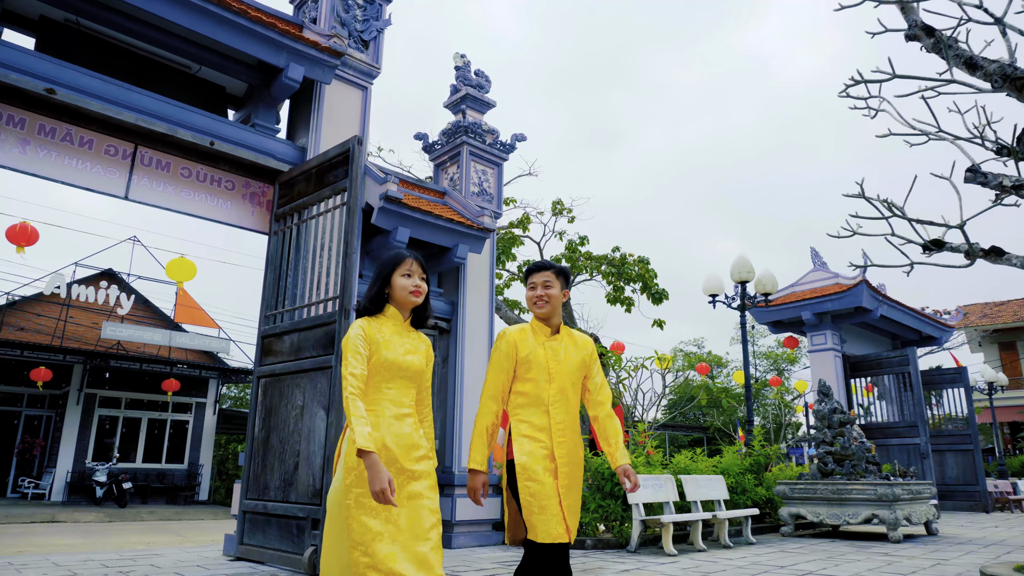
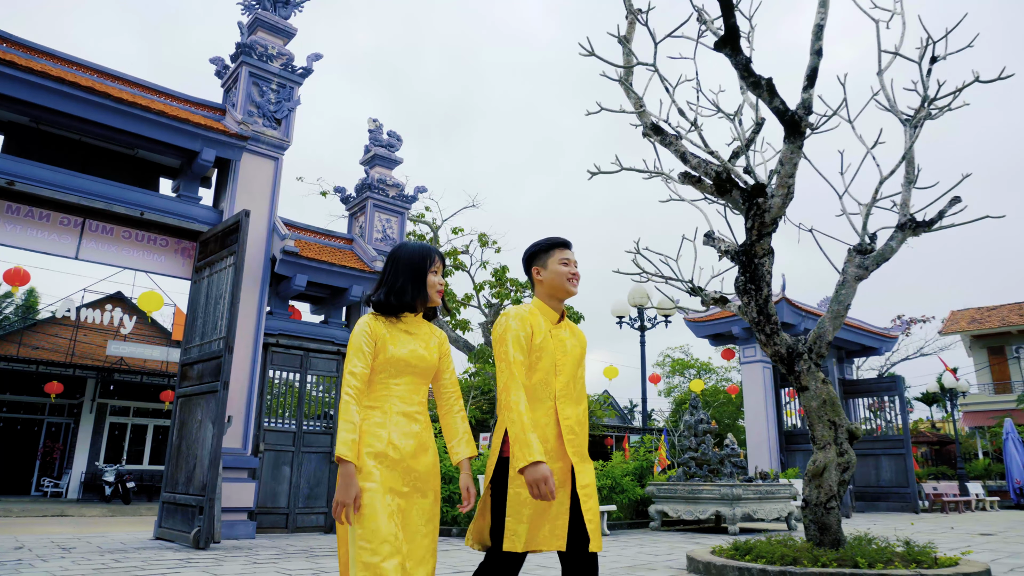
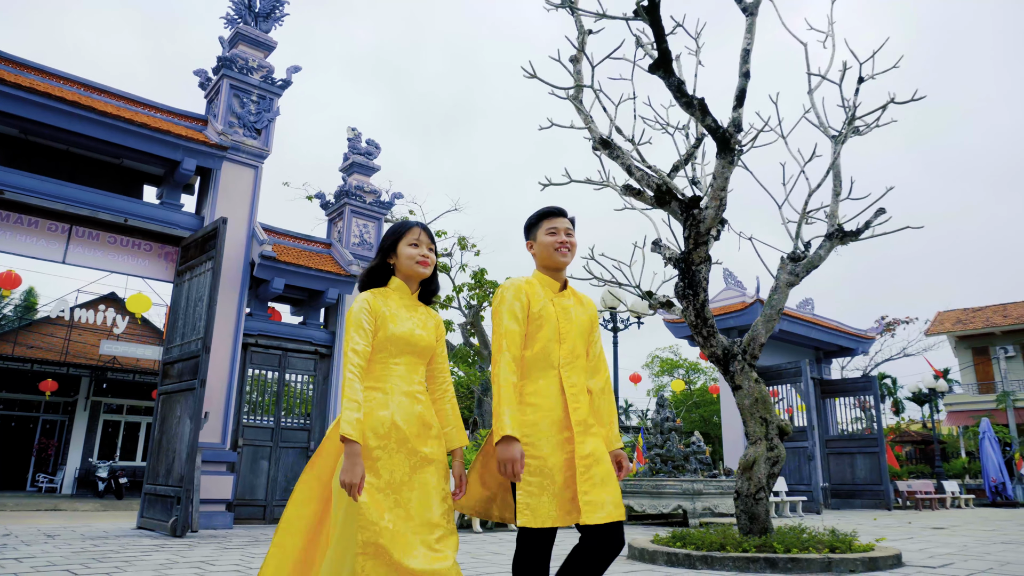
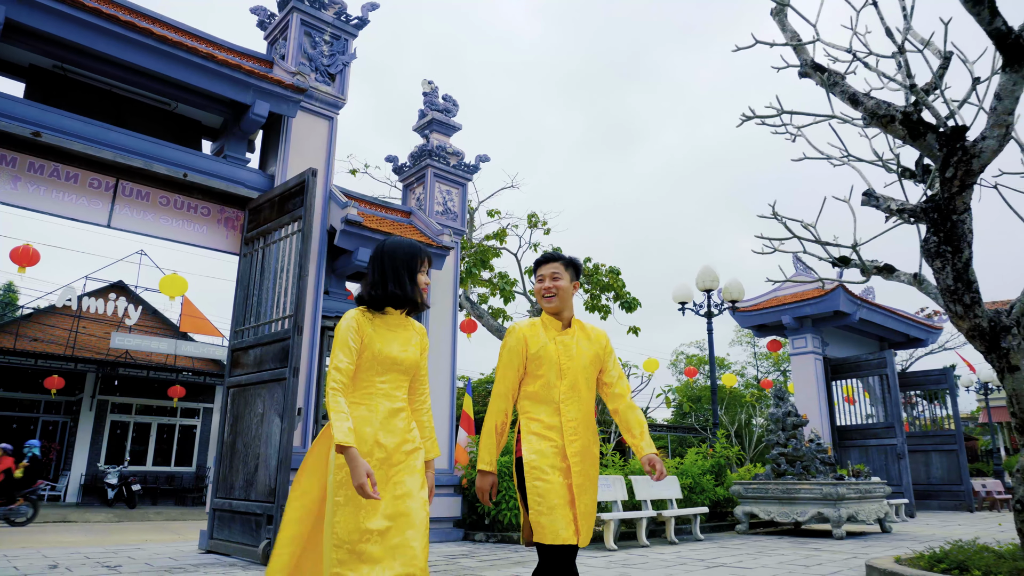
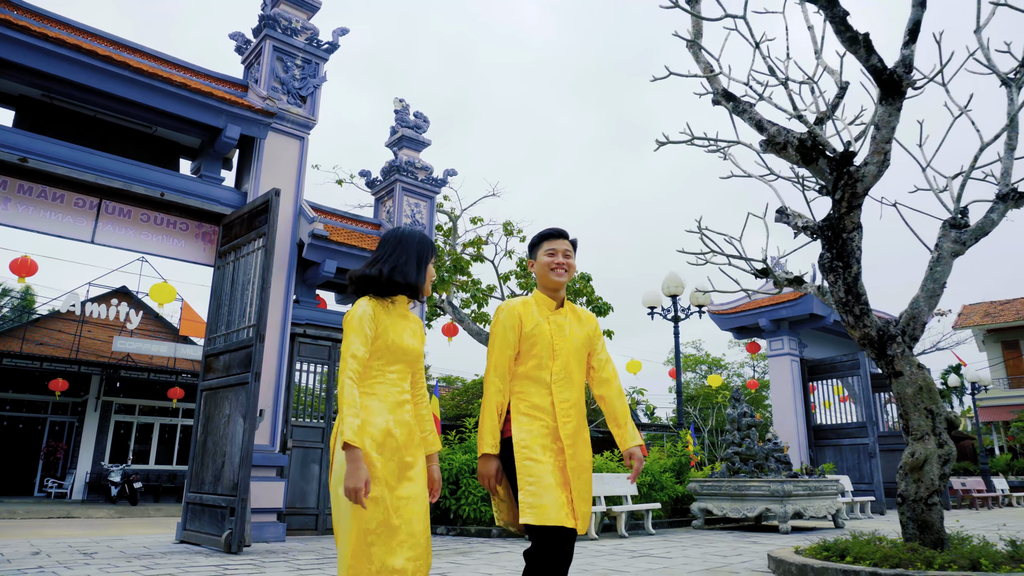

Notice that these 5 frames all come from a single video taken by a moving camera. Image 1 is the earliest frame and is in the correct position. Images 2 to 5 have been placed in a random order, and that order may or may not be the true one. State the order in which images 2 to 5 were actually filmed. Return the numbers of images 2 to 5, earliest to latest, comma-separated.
4, 5, 2, 3
